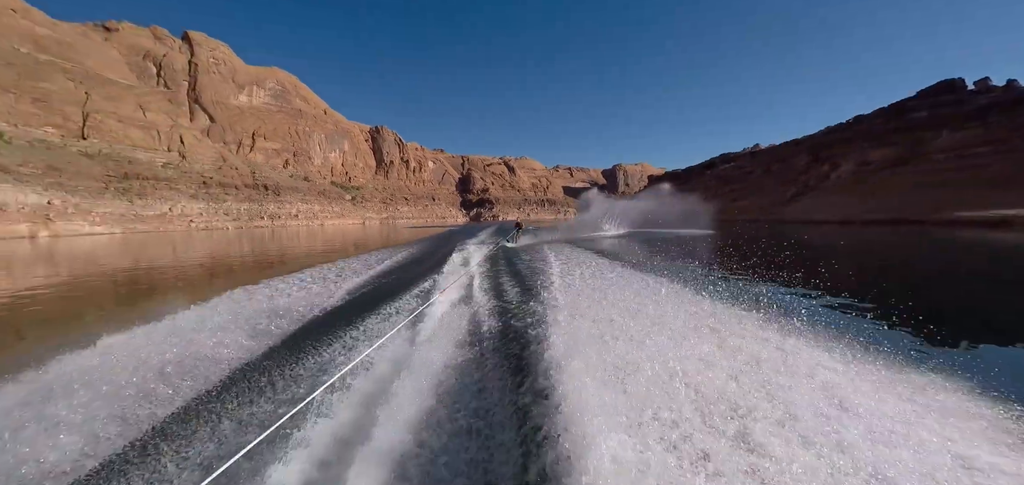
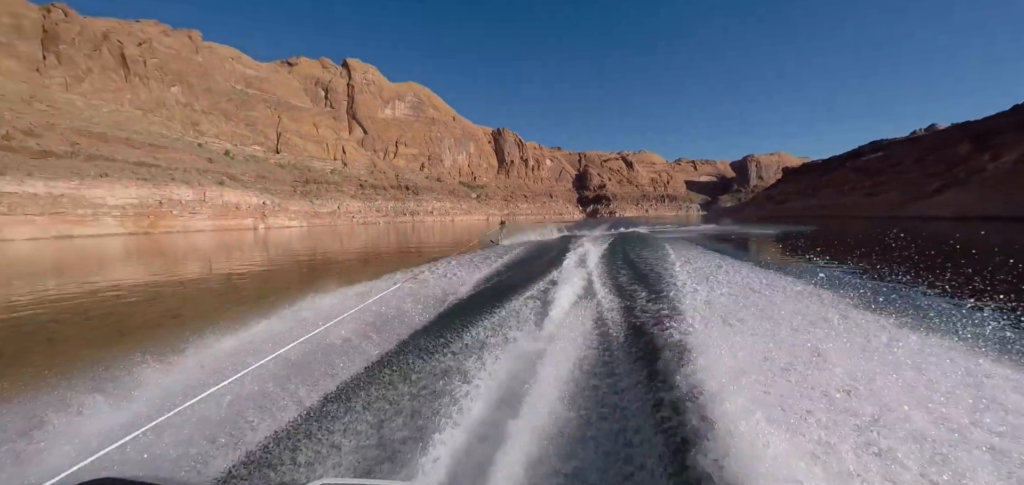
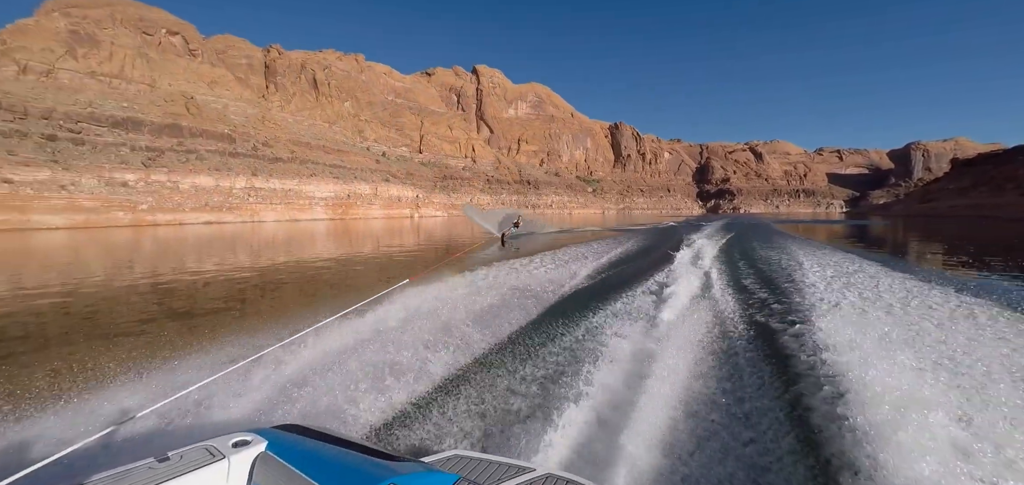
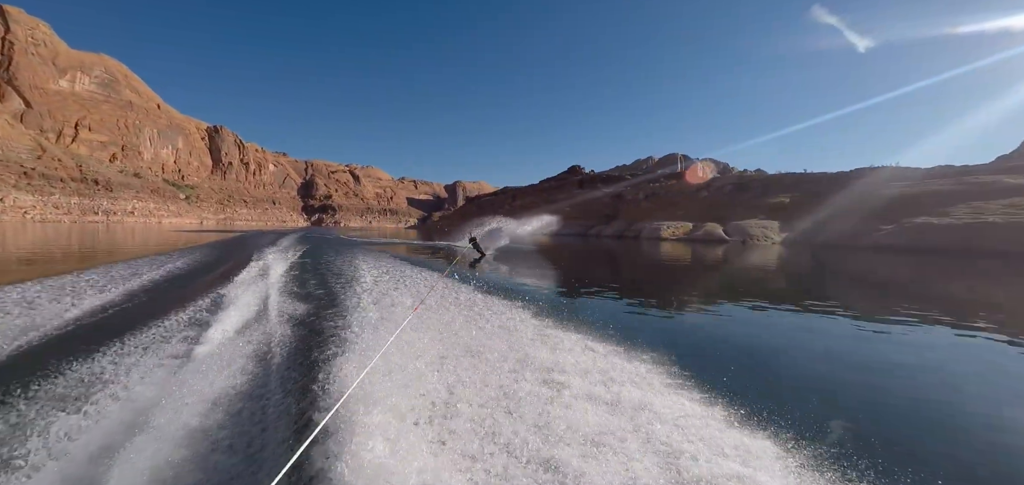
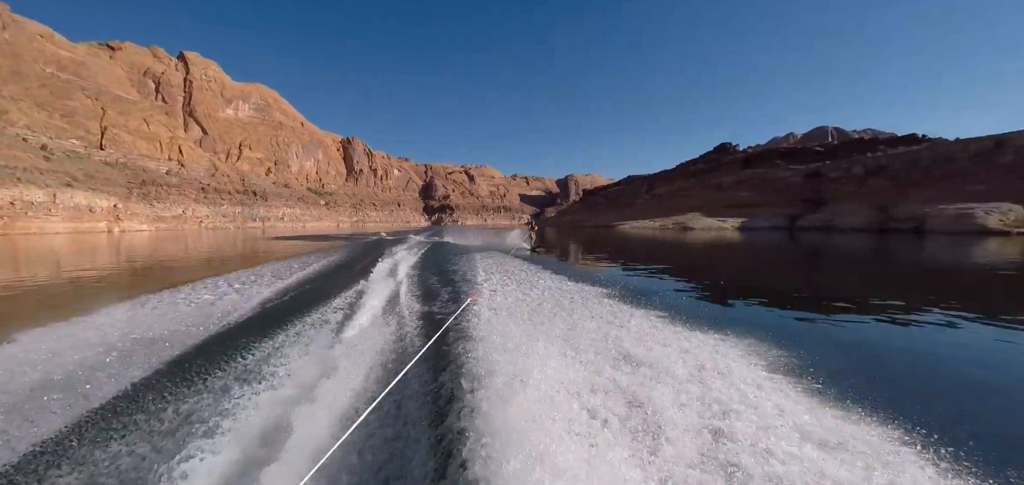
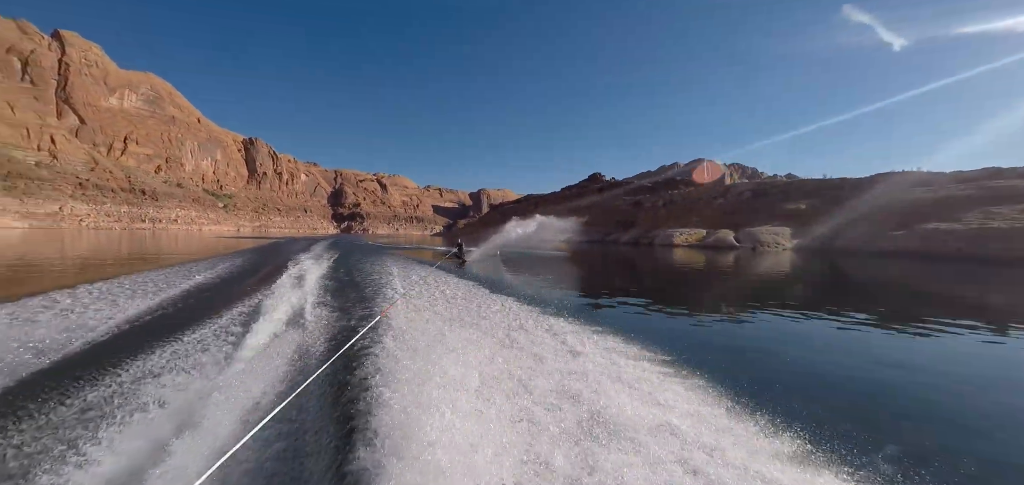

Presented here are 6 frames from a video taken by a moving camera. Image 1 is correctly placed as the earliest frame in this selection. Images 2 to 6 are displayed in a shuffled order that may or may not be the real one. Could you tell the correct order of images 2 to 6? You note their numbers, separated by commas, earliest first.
2, 3, 5, 4, 6
